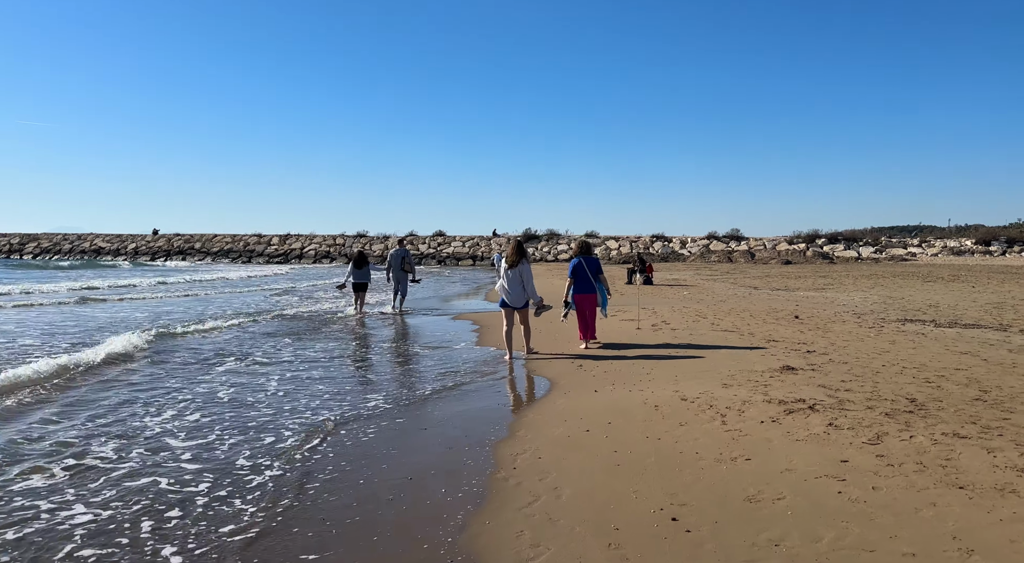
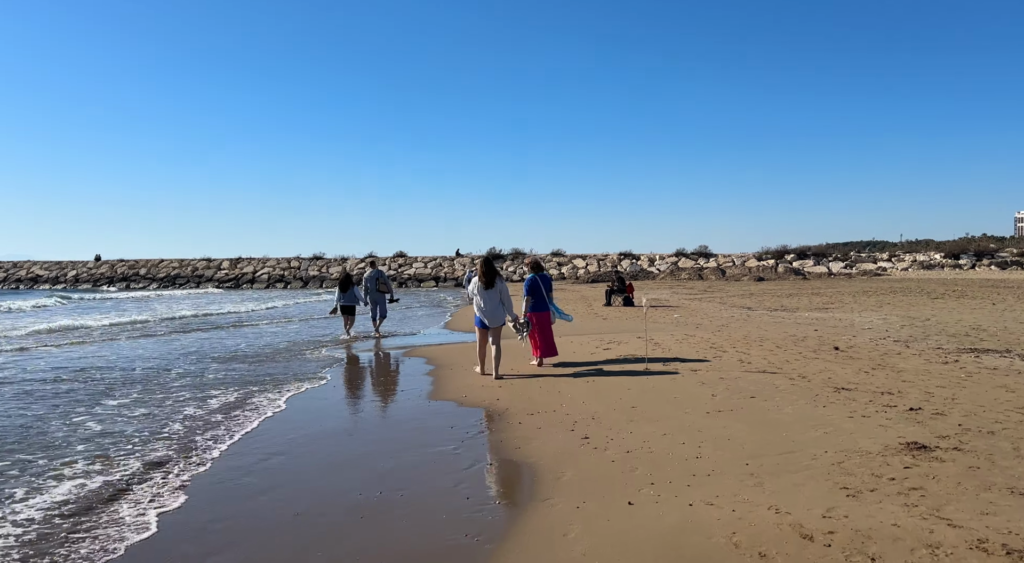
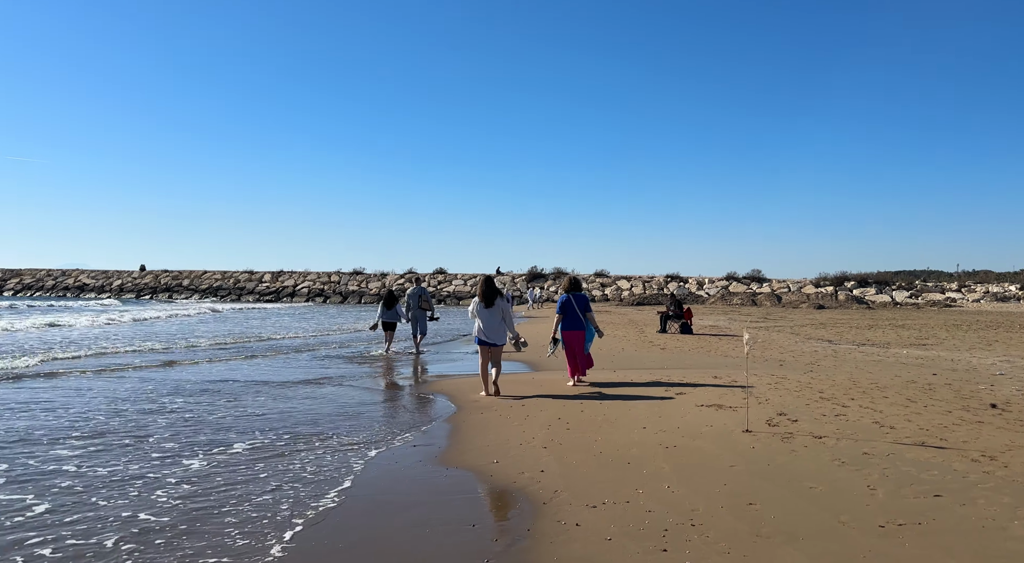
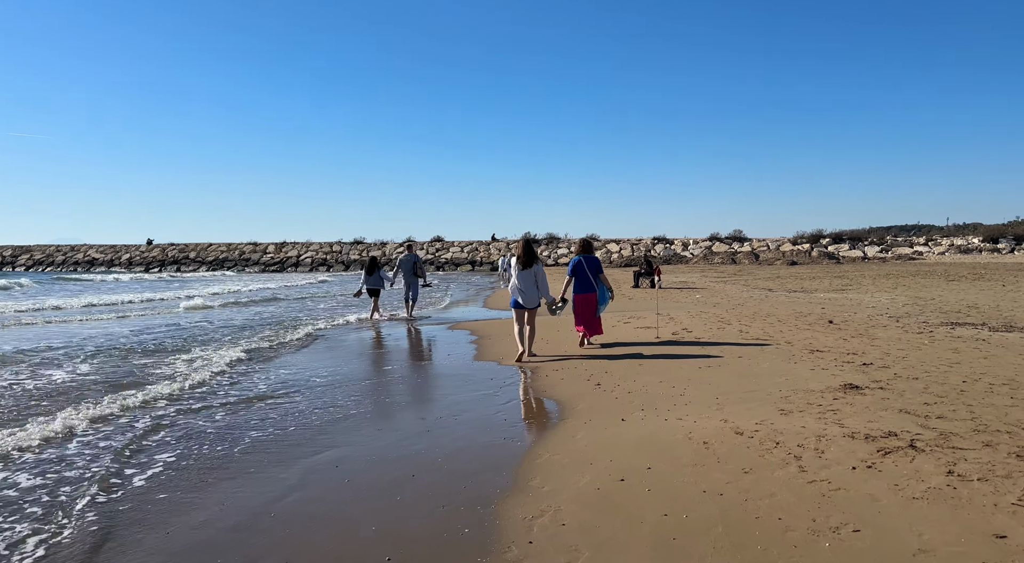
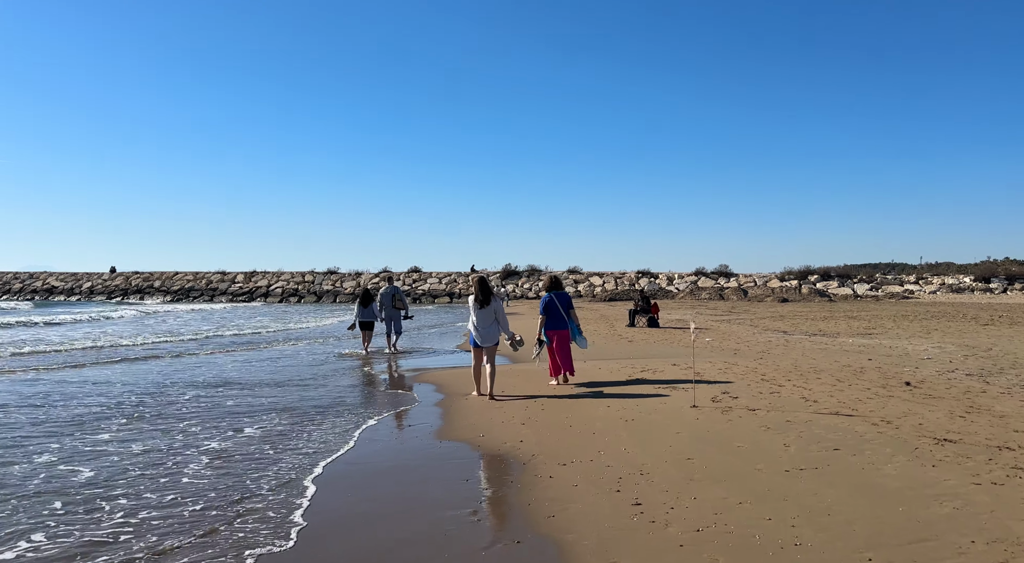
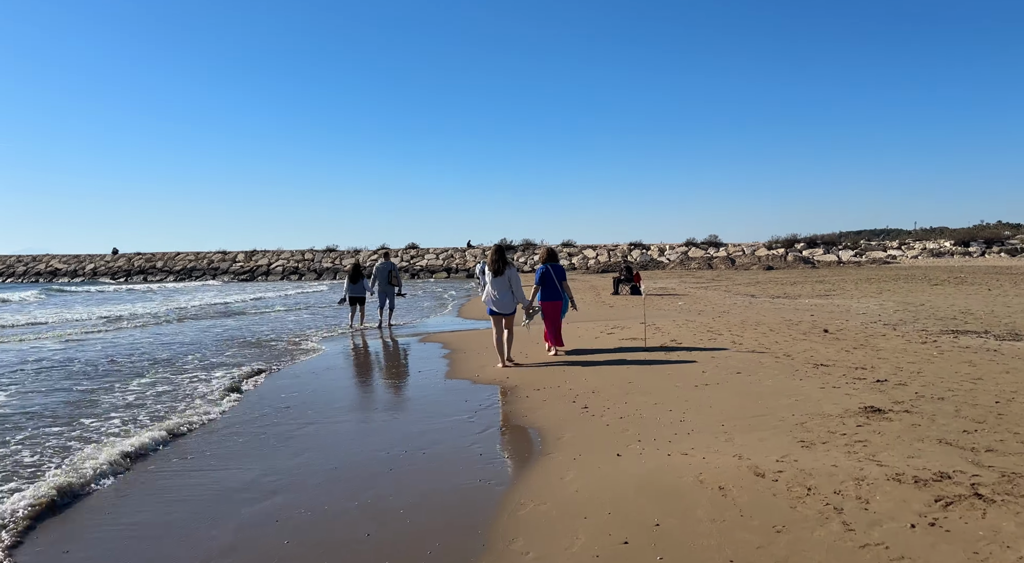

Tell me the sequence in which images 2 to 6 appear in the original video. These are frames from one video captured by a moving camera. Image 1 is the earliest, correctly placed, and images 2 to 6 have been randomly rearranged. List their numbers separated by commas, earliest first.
4, 6, 2, 5, 3
